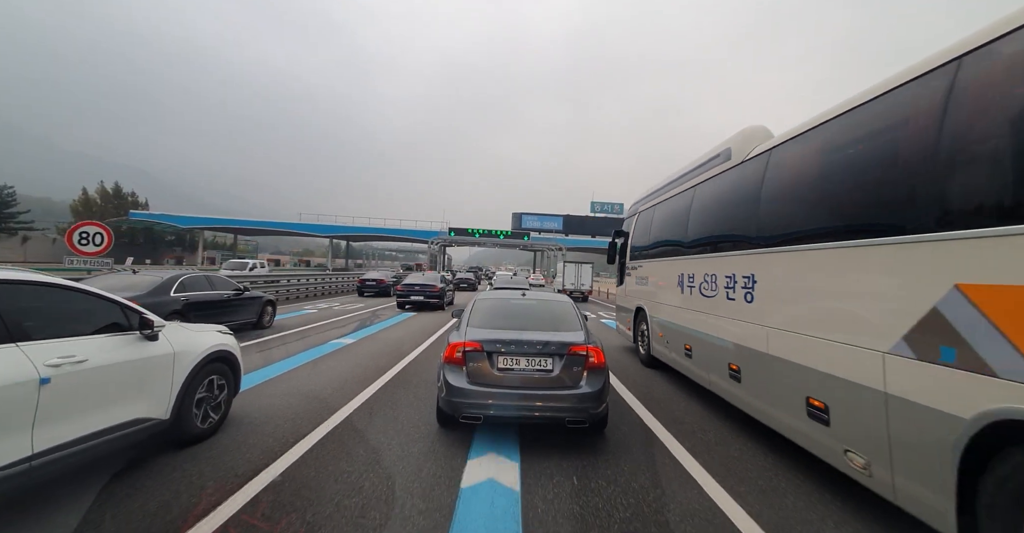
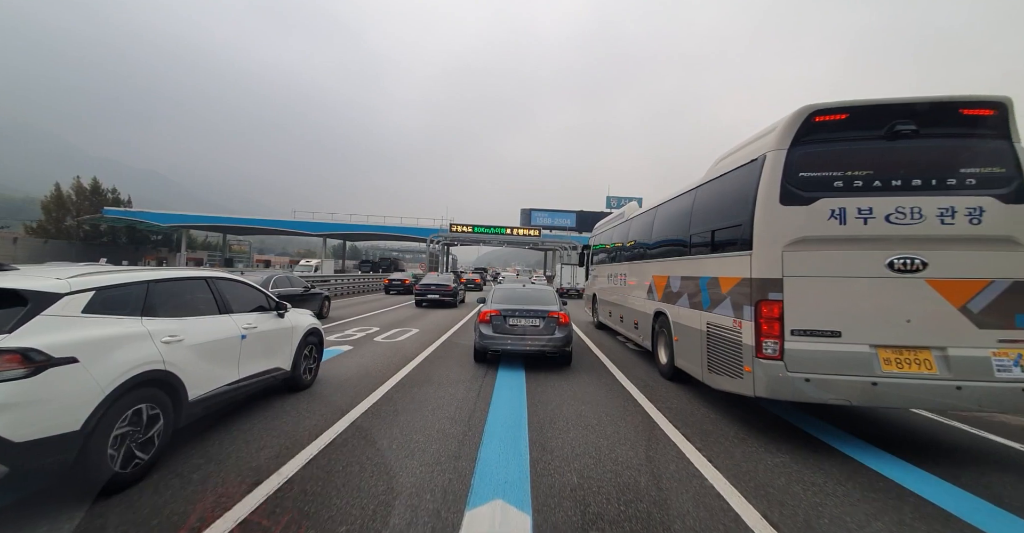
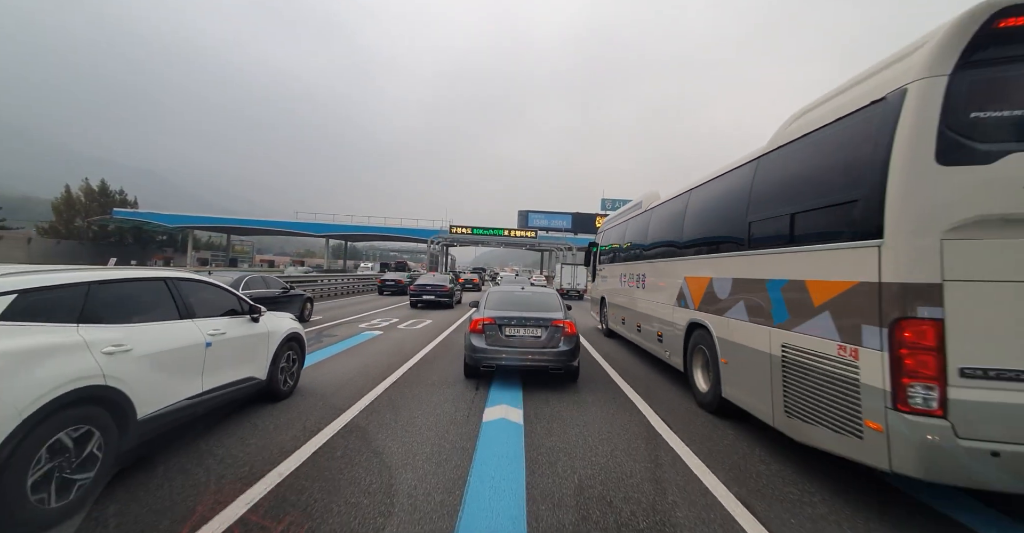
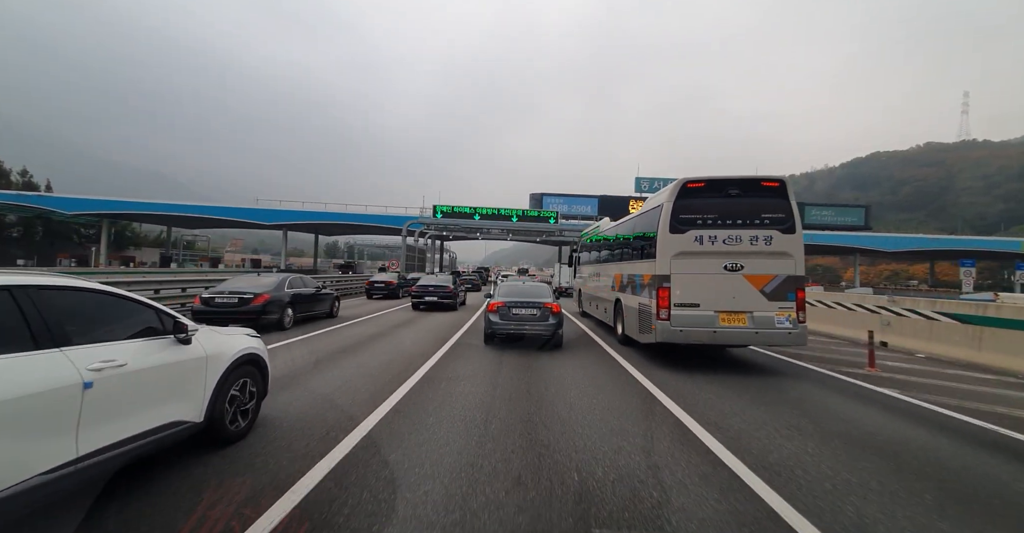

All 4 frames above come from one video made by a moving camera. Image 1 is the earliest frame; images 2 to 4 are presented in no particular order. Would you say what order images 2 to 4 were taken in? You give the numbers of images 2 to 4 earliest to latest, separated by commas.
3, 2, 4
